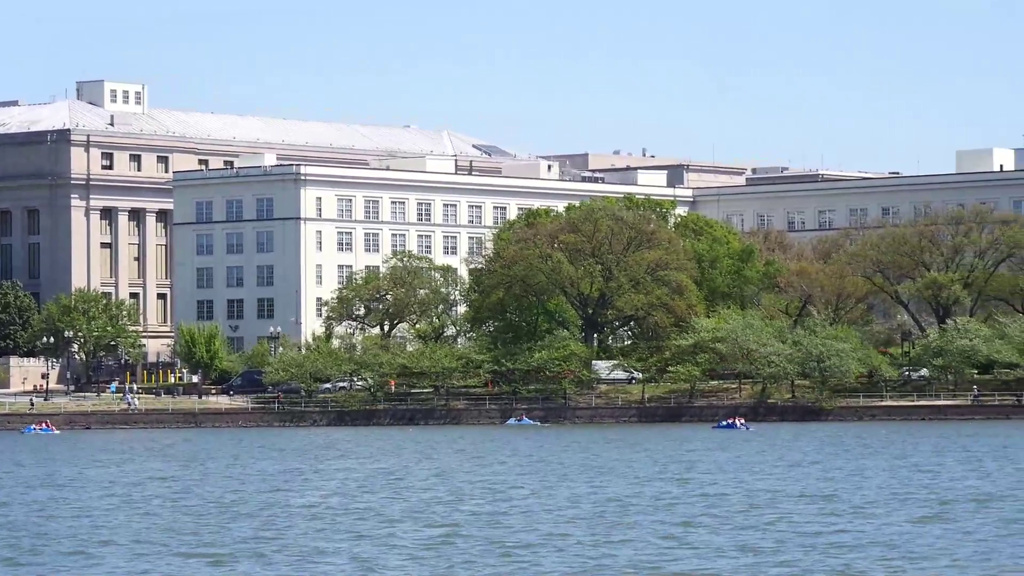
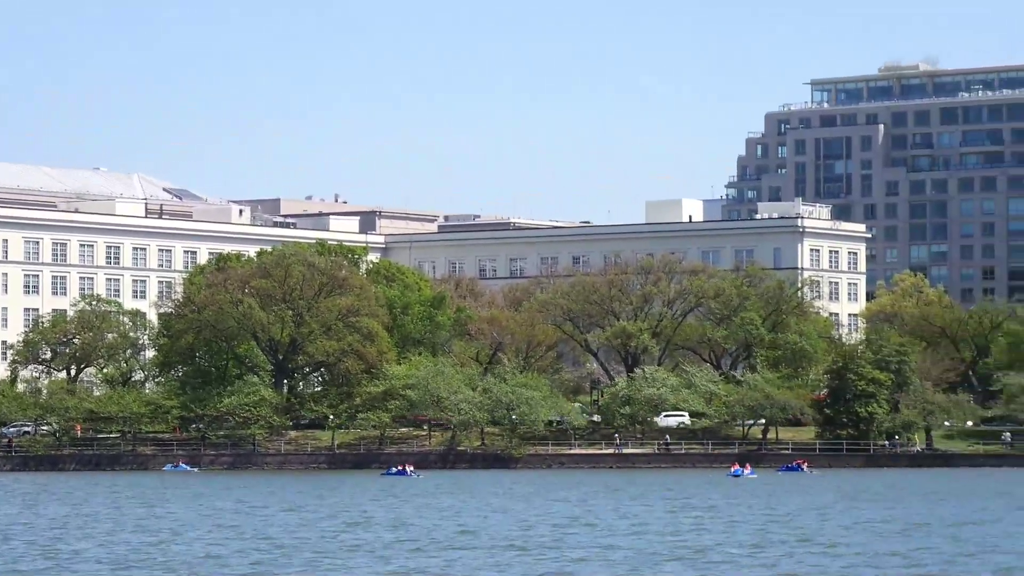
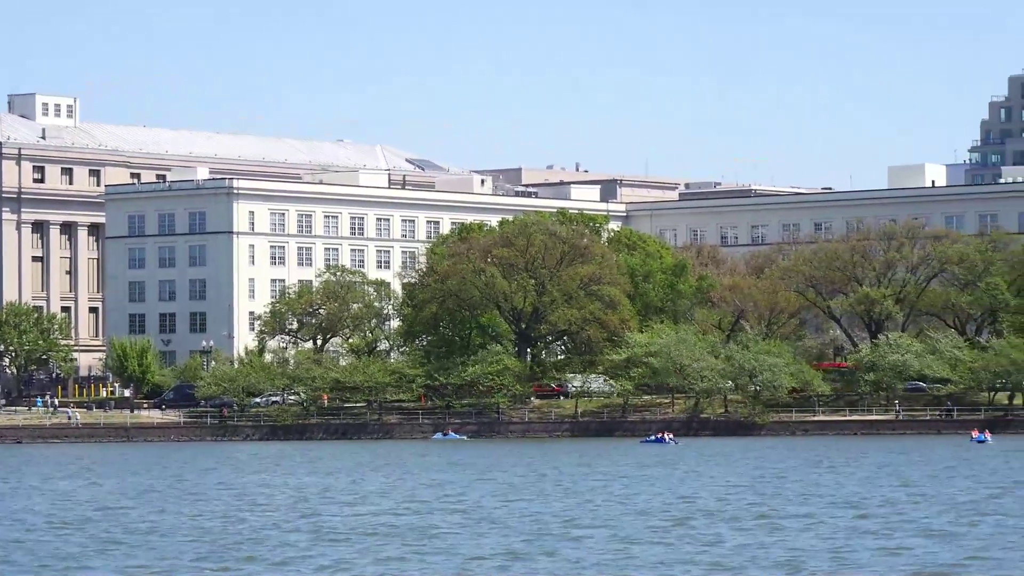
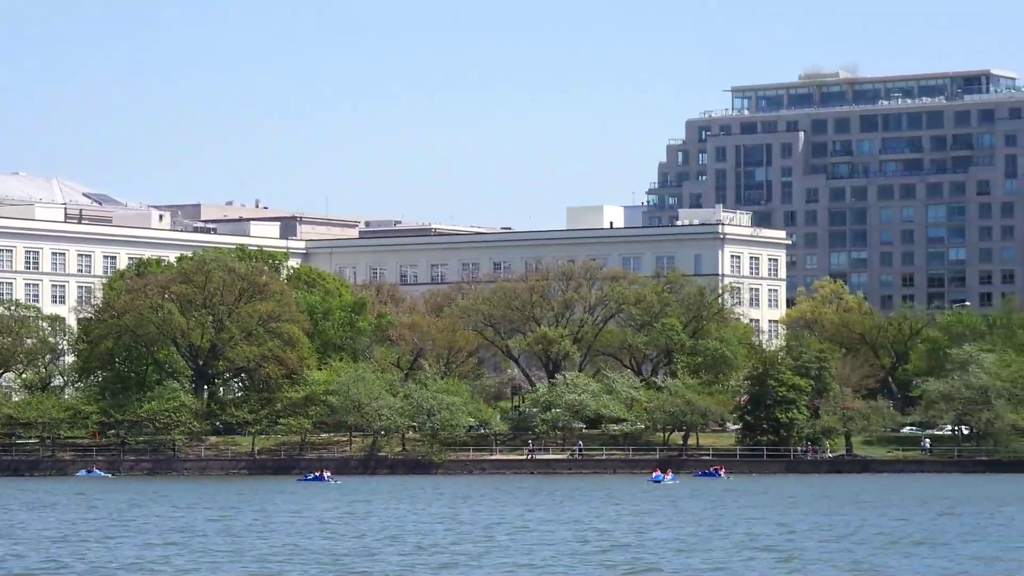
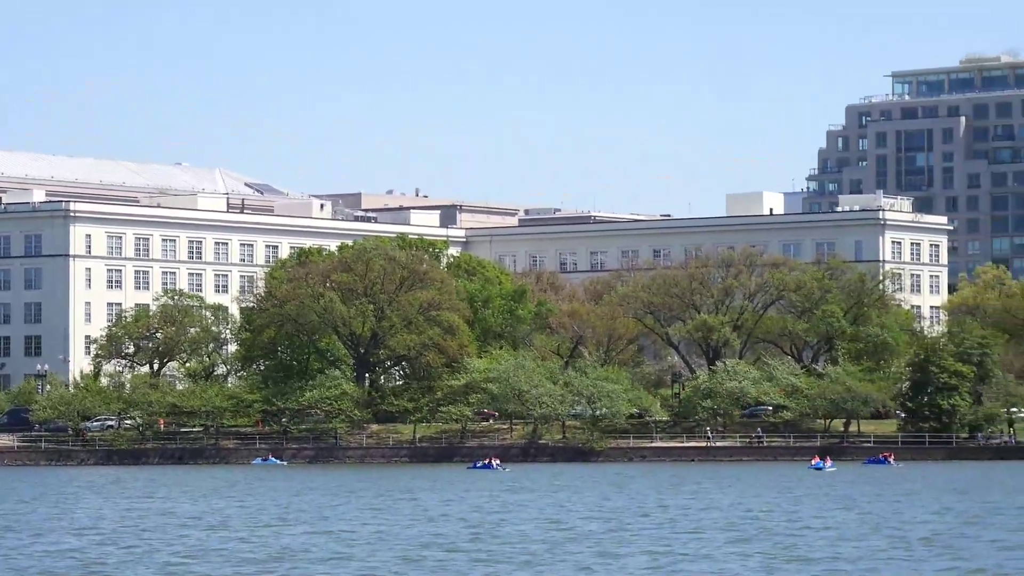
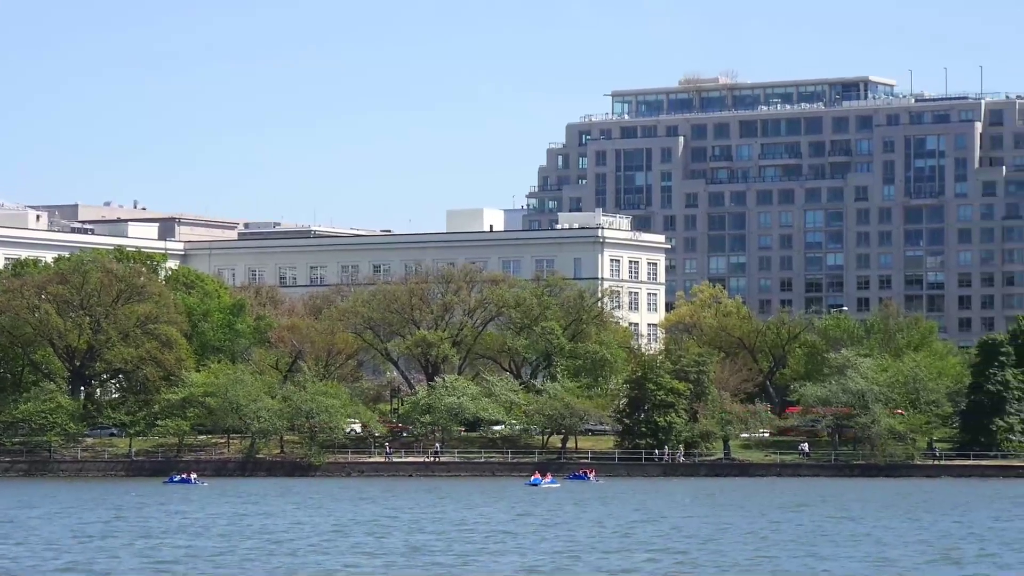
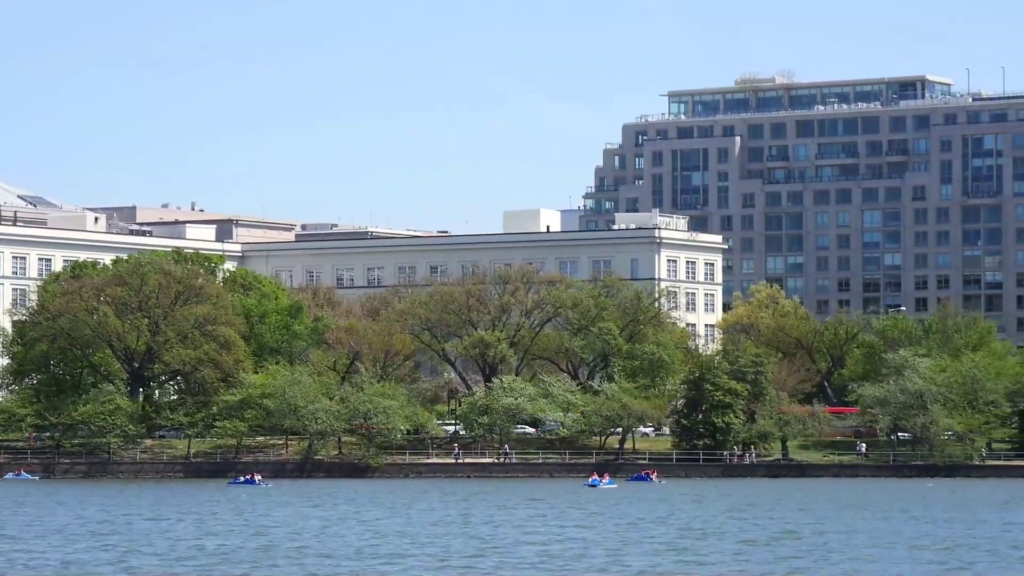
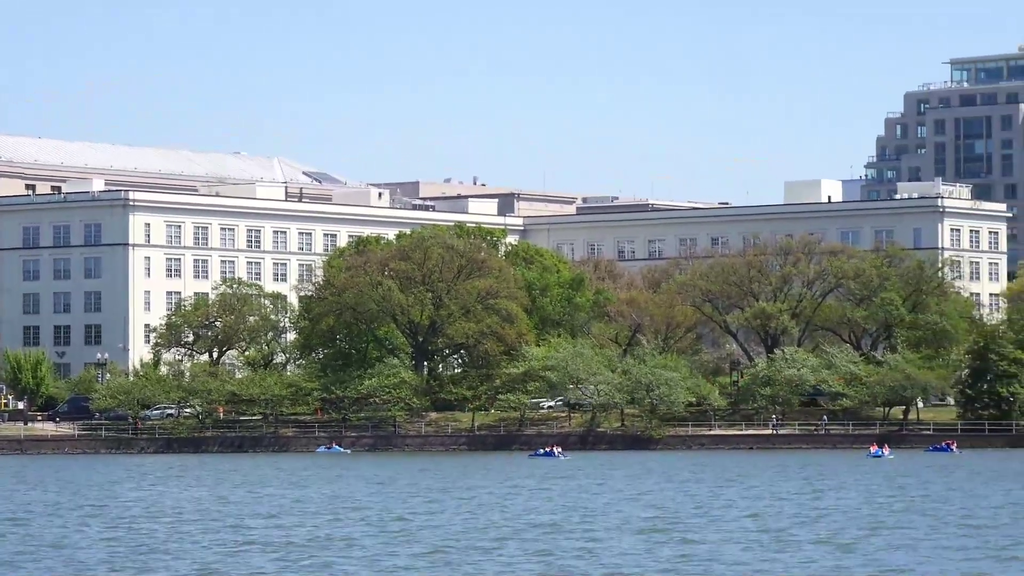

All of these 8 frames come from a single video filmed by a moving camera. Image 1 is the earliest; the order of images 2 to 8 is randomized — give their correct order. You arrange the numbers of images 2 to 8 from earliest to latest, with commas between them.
3, 8, 5, 2, 4, 7, 6
